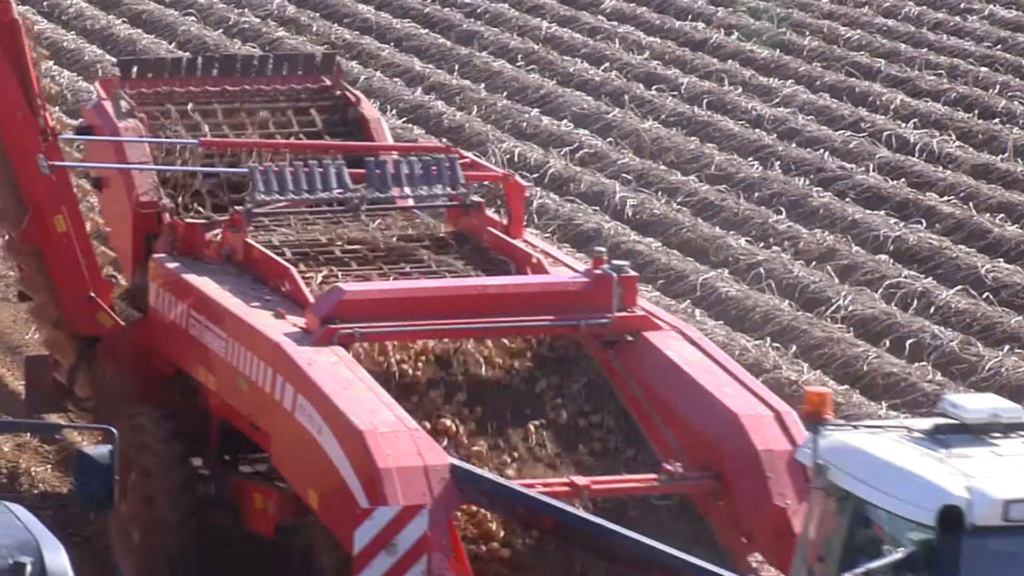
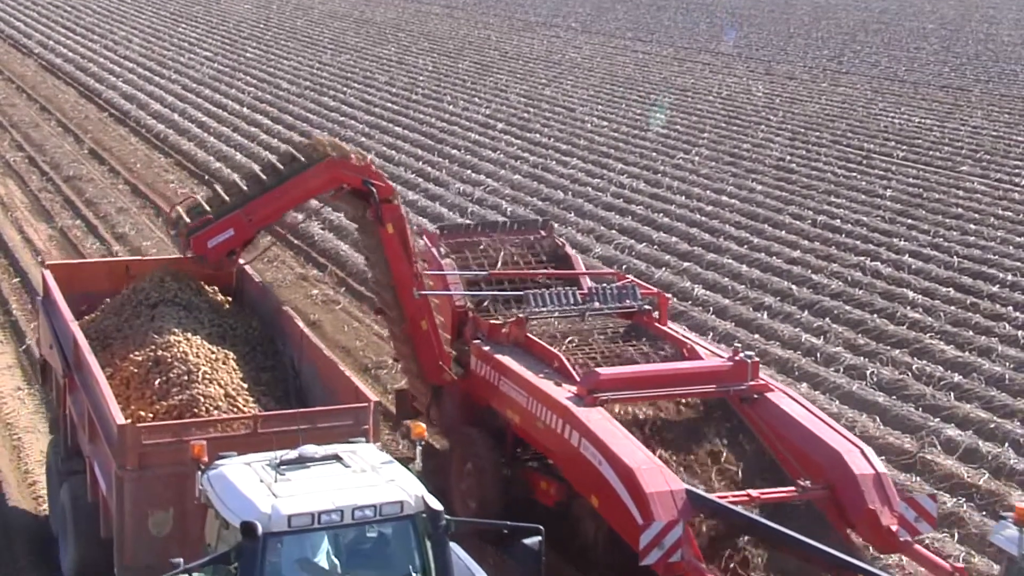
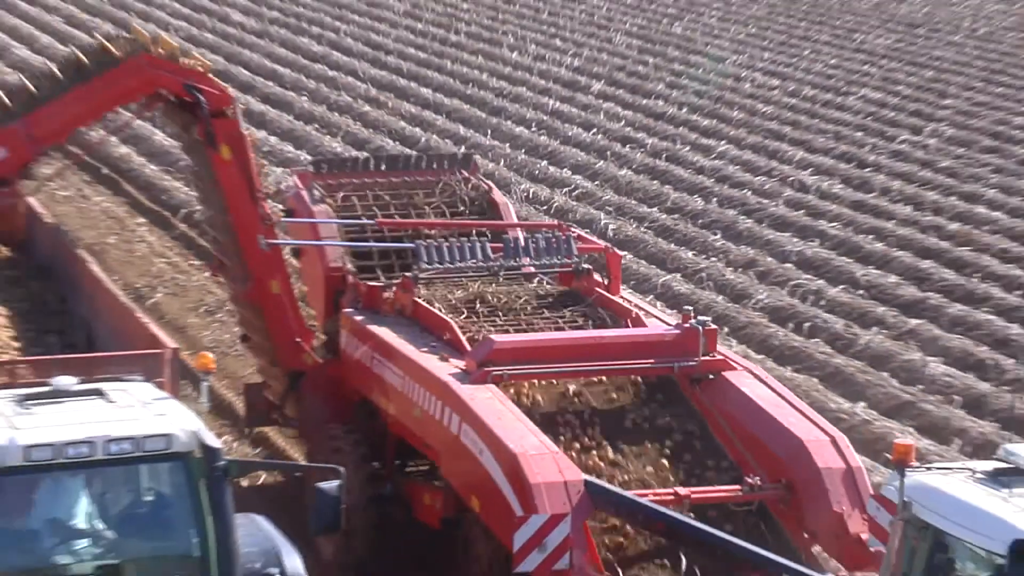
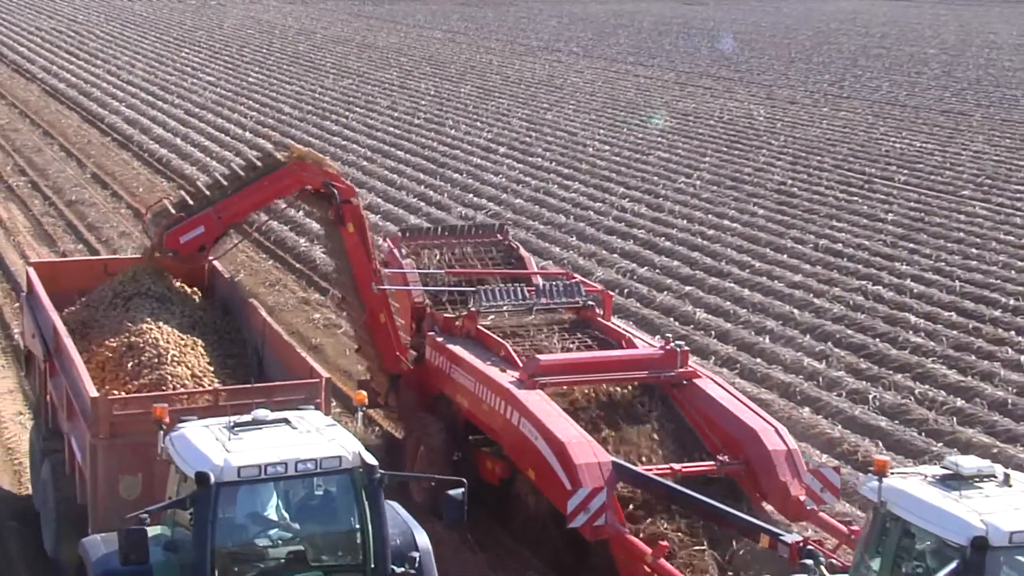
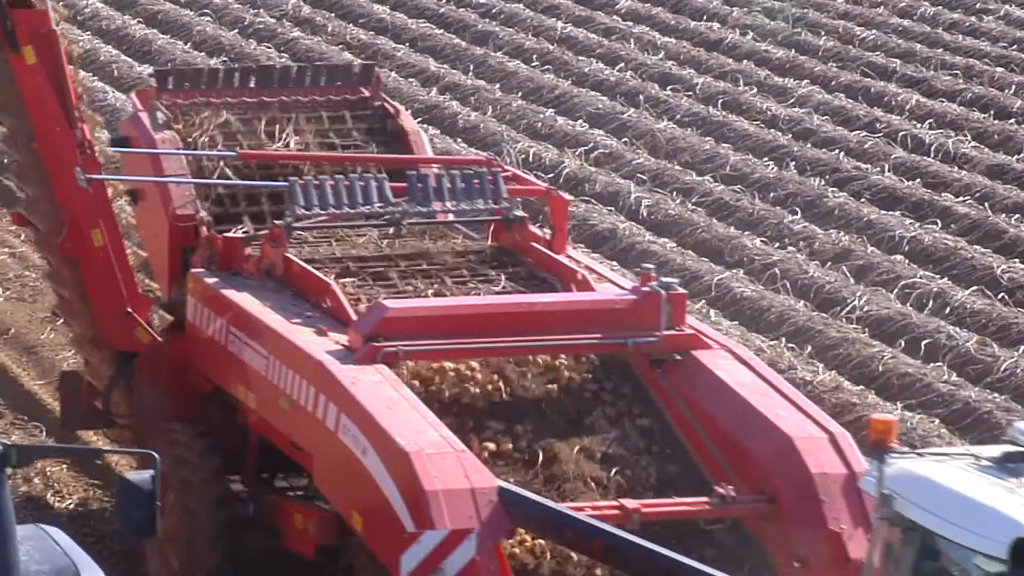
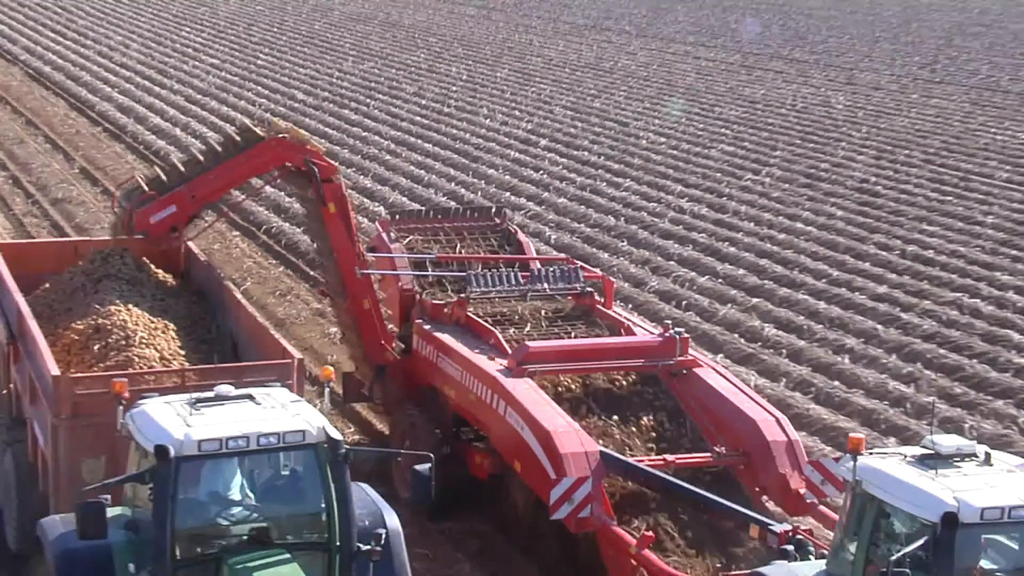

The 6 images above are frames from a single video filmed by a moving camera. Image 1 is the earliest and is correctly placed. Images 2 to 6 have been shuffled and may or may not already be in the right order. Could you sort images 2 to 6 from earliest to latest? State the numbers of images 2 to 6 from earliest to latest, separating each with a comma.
5, 3, 6, 4, 2
